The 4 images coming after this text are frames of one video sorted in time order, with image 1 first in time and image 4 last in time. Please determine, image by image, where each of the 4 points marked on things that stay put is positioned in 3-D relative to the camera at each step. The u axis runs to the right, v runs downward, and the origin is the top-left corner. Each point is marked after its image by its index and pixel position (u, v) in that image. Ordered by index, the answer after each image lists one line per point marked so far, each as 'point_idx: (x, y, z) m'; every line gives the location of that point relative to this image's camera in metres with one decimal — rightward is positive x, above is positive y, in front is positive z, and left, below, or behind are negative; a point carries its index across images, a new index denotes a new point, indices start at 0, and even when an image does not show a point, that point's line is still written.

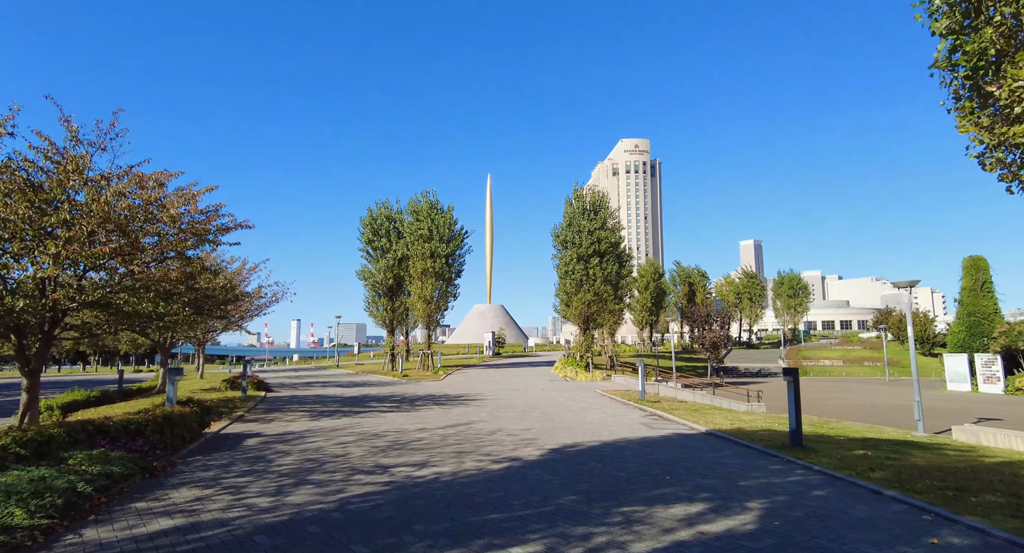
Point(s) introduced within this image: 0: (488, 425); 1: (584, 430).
0: (-0.5, -3.3, +12.7) m
1: (+1.5, -3.2, +12.0) m
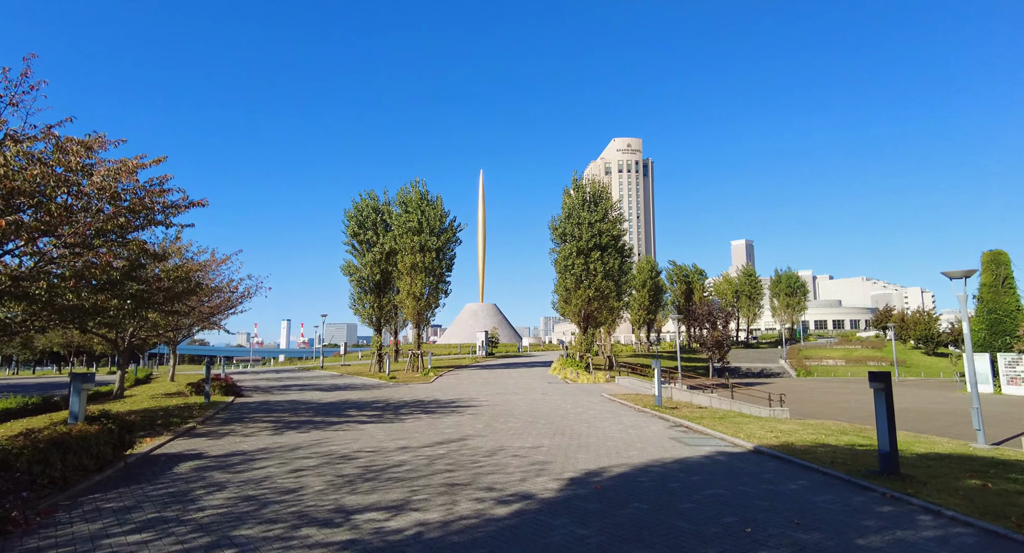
0: (-0.5, -3.0, +10.4) m
1: (+1.6, -2.9, +9.7) m
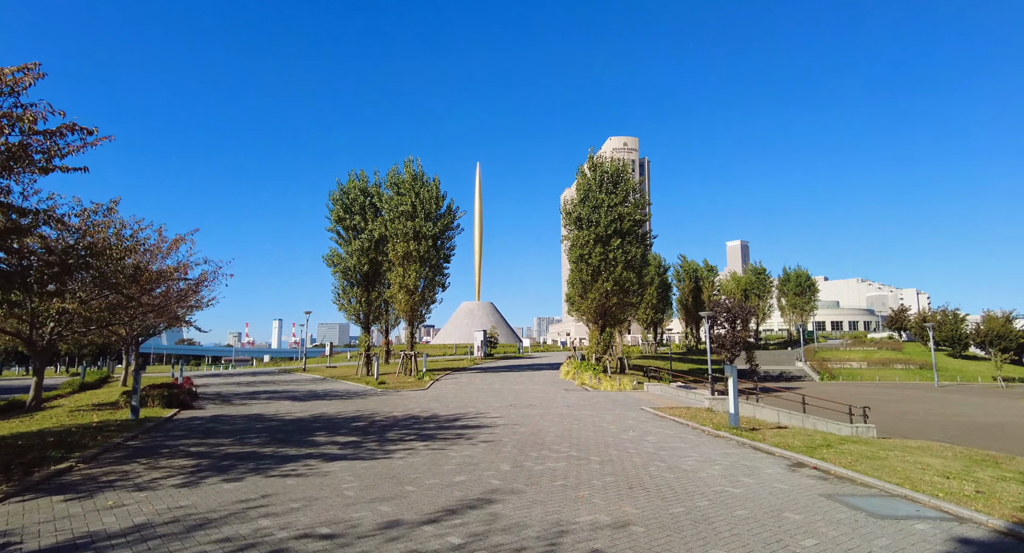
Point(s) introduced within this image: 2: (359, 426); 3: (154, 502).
0: (+0.2, -2.5, +6.1) m
1: (+2.2, -2.4, +5.4) m
2: (-3.6, -3.5, +13.6) m
3: (-4.1, -2.6, +6.5) m
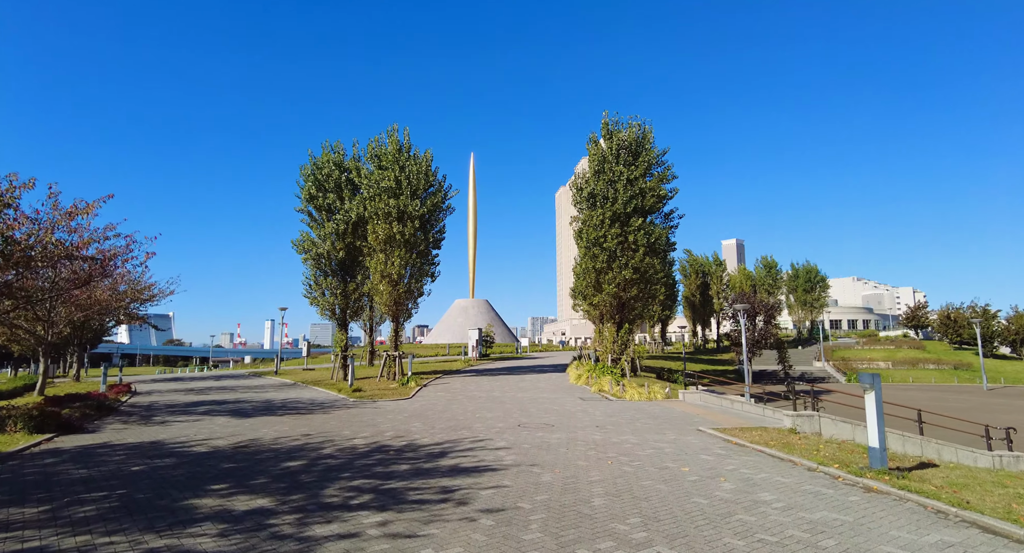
0: (+0.5, -1.9, +1.3) m
1: (+2.6, -1.8, +0.6) m
2: (-3.4, -2.9, +8.8) m
3: (-3.8, -2.0, +1.6) m
